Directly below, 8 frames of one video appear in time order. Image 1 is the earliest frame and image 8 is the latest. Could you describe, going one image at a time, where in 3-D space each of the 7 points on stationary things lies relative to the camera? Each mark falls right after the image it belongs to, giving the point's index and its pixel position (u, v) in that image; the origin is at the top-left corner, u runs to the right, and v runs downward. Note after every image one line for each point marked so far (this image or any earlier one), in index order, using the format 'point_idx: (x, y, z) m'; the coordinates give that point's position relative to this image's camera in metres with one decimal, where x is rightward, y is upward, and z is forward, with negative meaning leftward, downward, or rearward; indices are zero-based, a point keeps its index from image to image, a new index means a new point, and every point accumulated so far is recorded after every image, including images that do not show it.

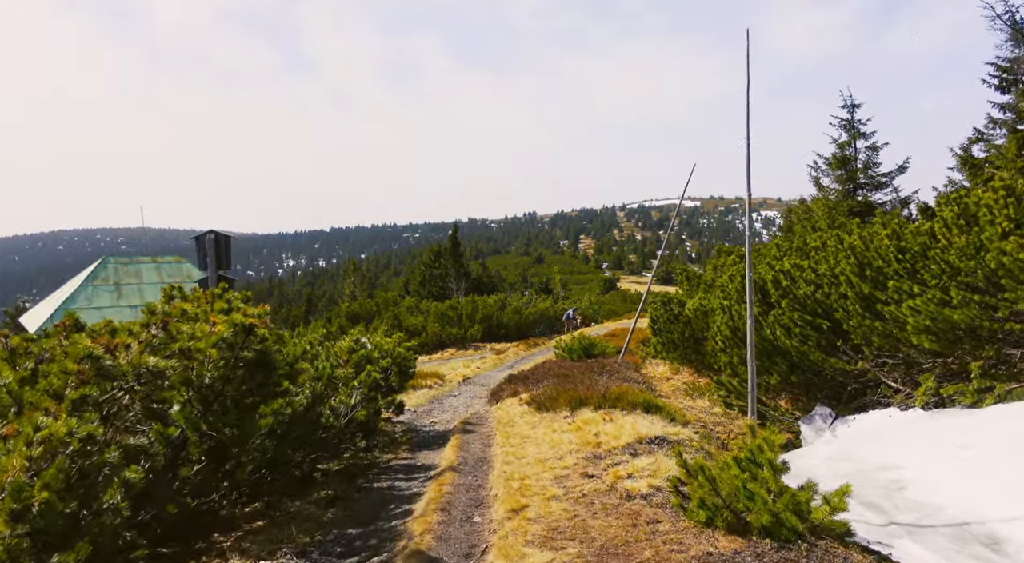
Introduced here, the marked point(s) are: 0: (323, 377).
0: (-2.7, -1.4, +12.2) m
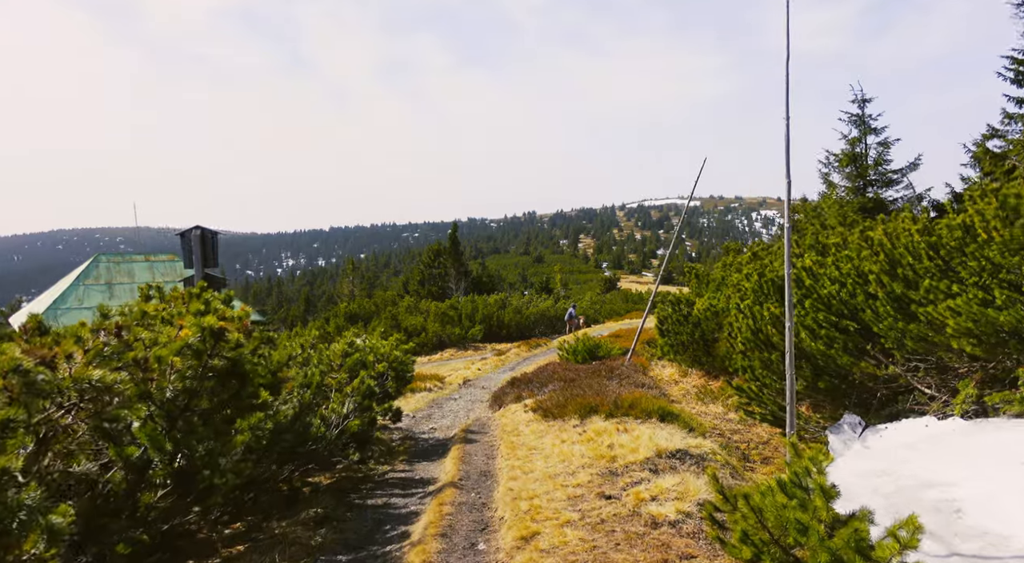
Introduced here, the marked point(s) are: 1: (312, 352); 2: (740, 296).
0: (-2.6, -1.3, +11.3) m
1: (-3.3, -1.2, +14.5) m
2: (+5.1, -0.3, +19.5) m
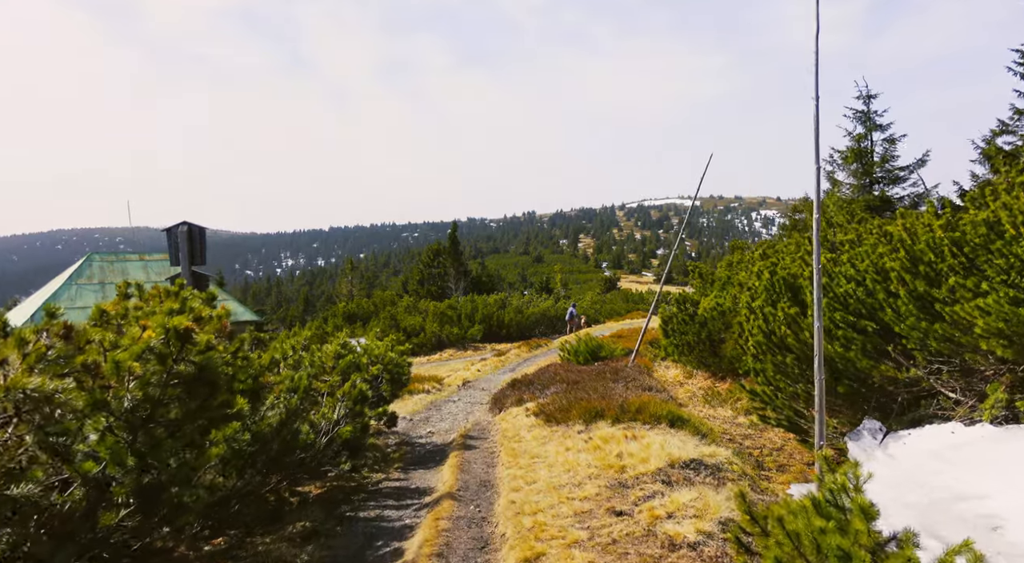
0: (-2.6, -1.3, +10.6) m
1: (-3.3, -1.1, +13.8) m
2: (+5.1, -0.3, +18.8) m
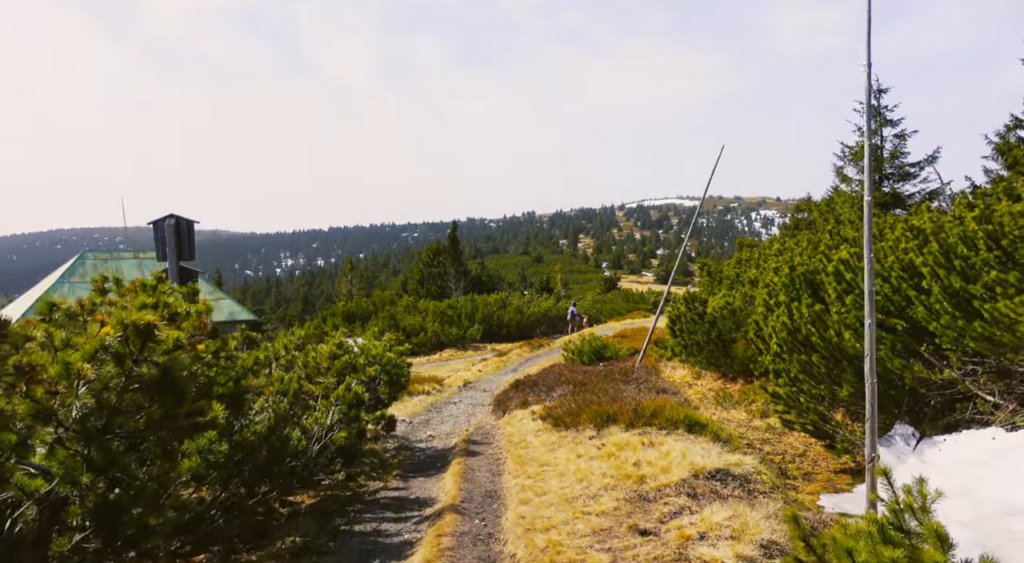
0: (-2.5, -1.2, +9.7) m
1: (-3.2, -1.1, +13.0) m
2: (+5.2, -0.2, +17.9) m
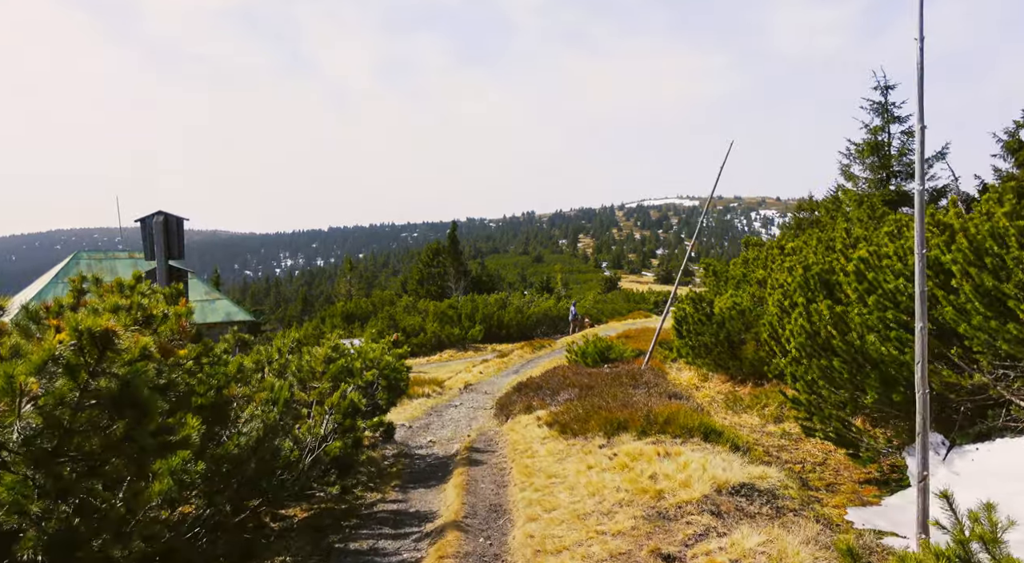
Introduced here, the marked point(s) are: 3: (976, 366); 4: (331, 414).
0: (-2.4, -1.2, +9.1) m
1: (-3.2, -1.1, +12.3) m
2: (+5.3, -0.2, +17.3) m
3: (+6.0, -1.1, +11.4) m
4: (-2.1, -1.5, +10.1) m
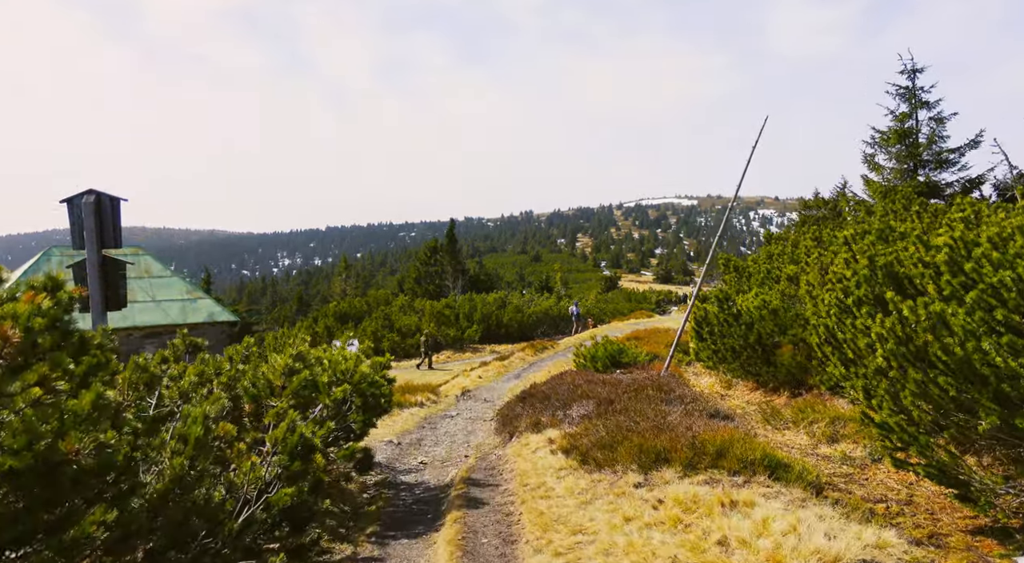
0: (-2.3, -1.1, +6.6) m
1: (-3.1, -1.0, +9.8) m
2: (+5.4, -0.1, +14.8) m
3: (+6.1, -1.0, +8.8) m
4: (-2.0, -1.4, +7.6) m
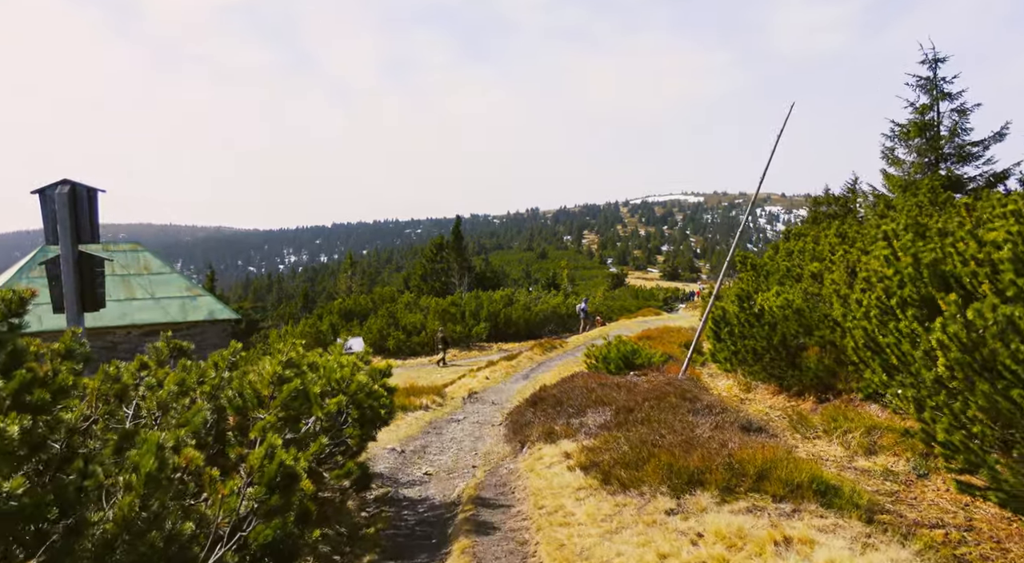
0: (-2.2, -1.1, +5.6) m
1: (-2.9, -1.0, +8.8) m
2: (+5.5, -0.1, +13.7) m
3: (+6.3, -1.0, +7.8) m
4: (-1.9, -1.4, +6.6) m
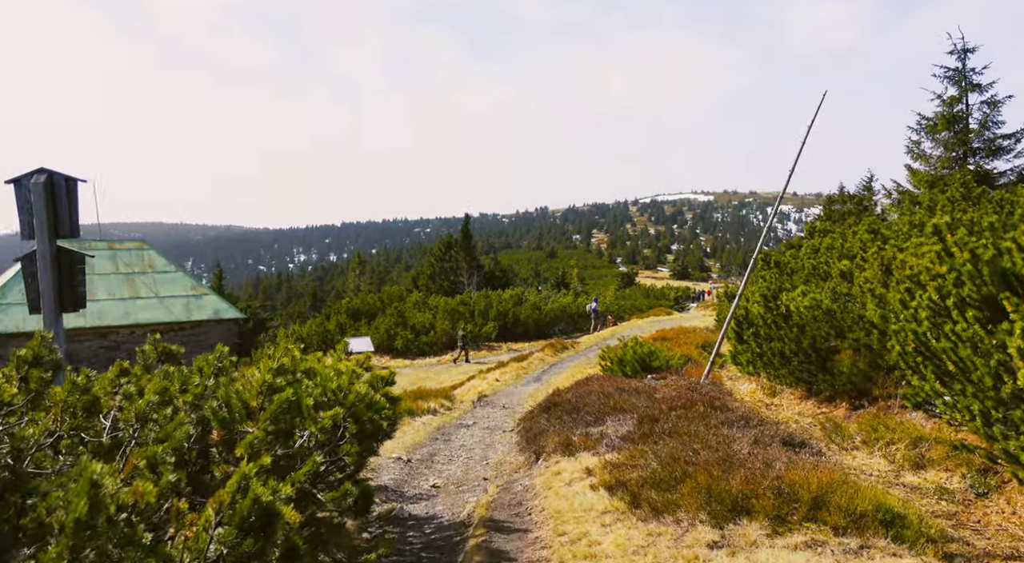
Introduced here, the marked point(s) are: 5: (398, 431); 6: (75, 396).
0: (-2.1, -1.1, +4.6) m
1: (-2.8, -1.0, +7.8) m
2: (+5.7, -0.1, +12.7) m
3: (+6.4, -1.0, +6.7) m
4: (-1.7, -1.4, +5.6) m
5: (-2.3, -3.1, +17.7) m
6: (-4.0, -1.0, +7.9) m
